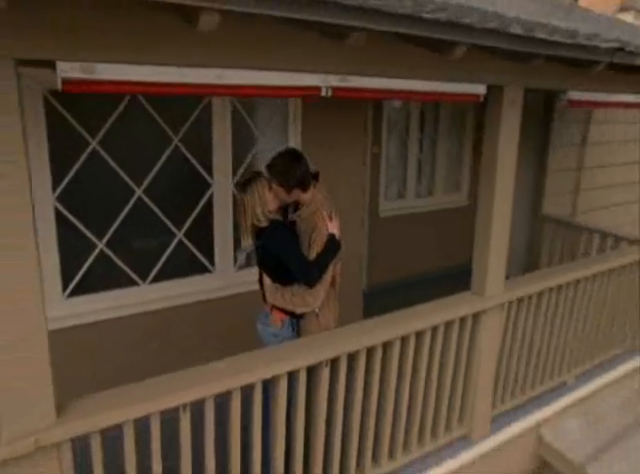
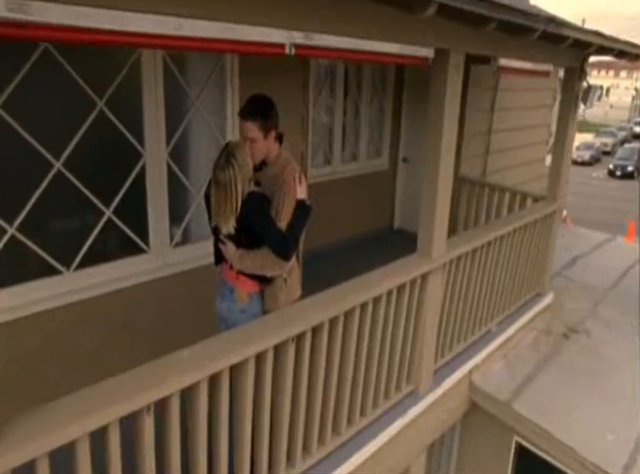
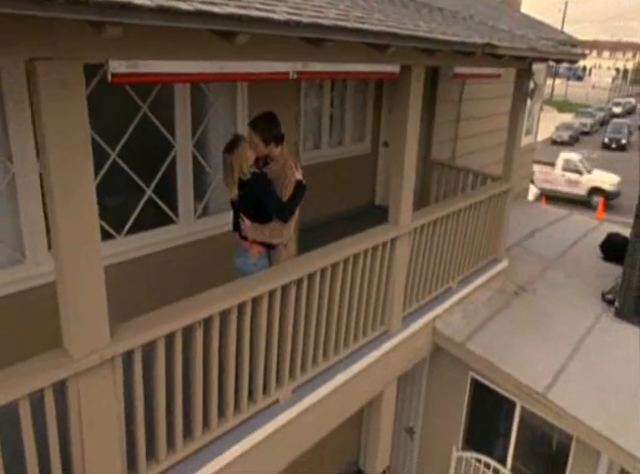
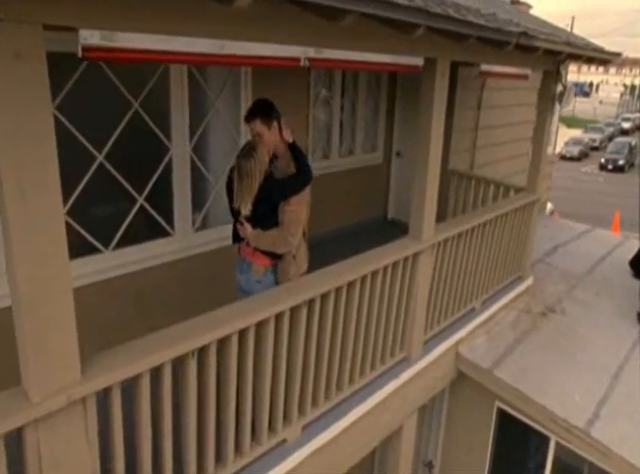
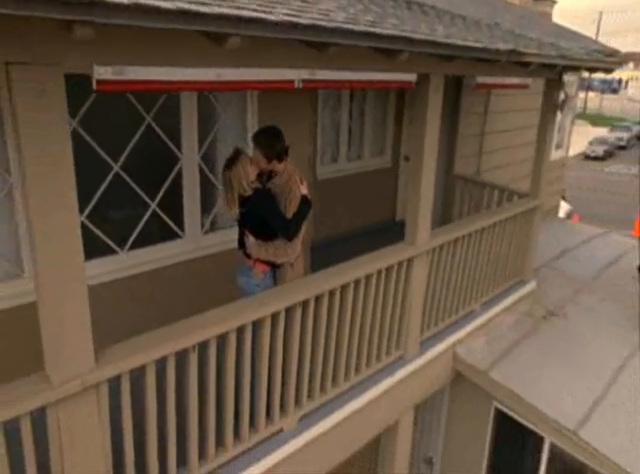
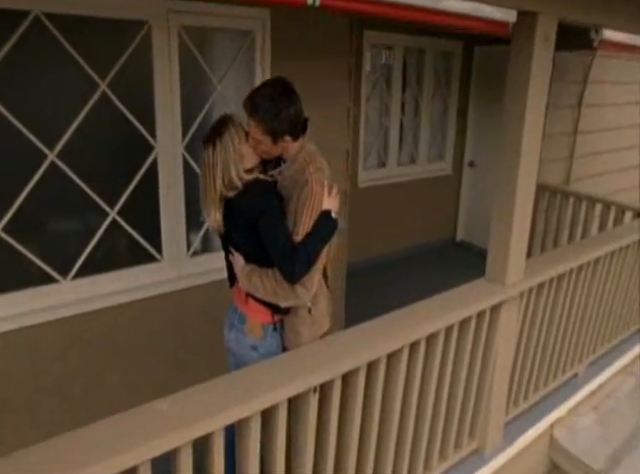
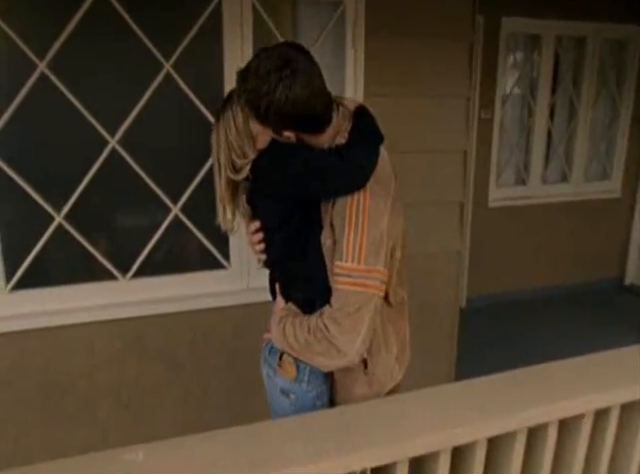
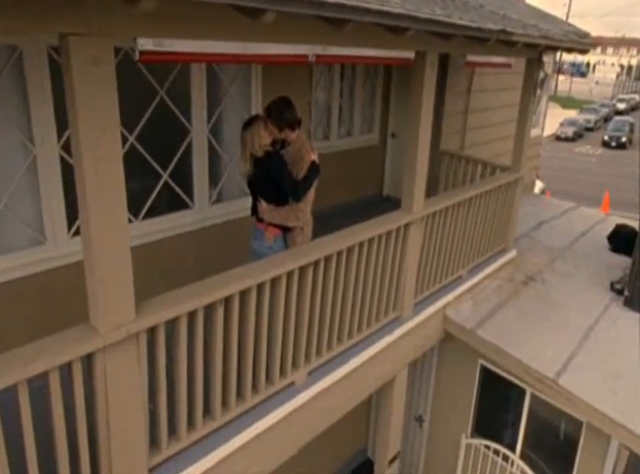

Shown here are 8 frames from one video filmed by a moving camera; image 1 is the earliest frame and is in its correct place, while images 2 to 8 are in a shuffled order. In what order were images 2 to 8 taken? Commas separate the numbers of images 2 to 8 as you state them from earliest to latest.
5, 3, 8, 4, 2, 6, 7
